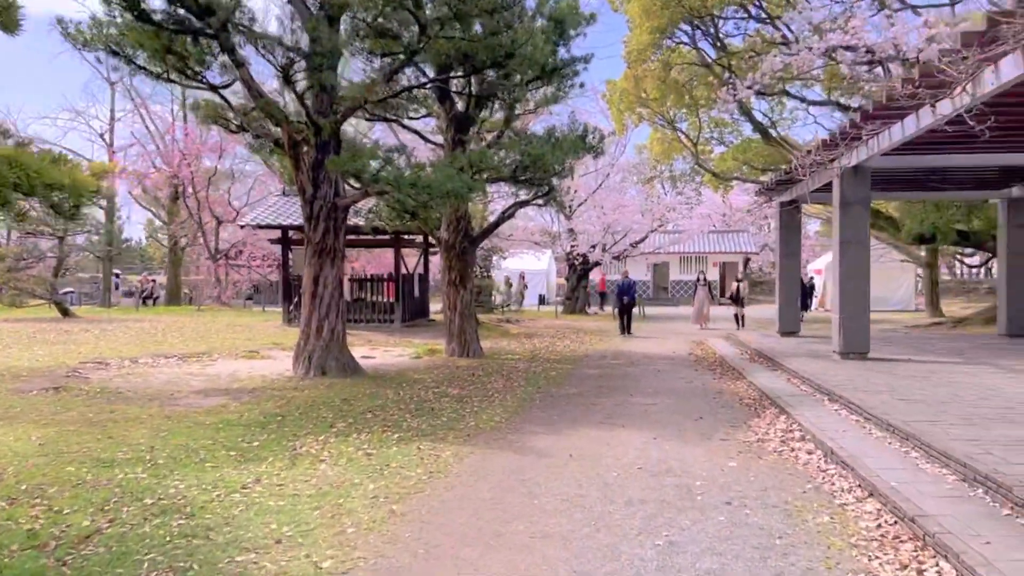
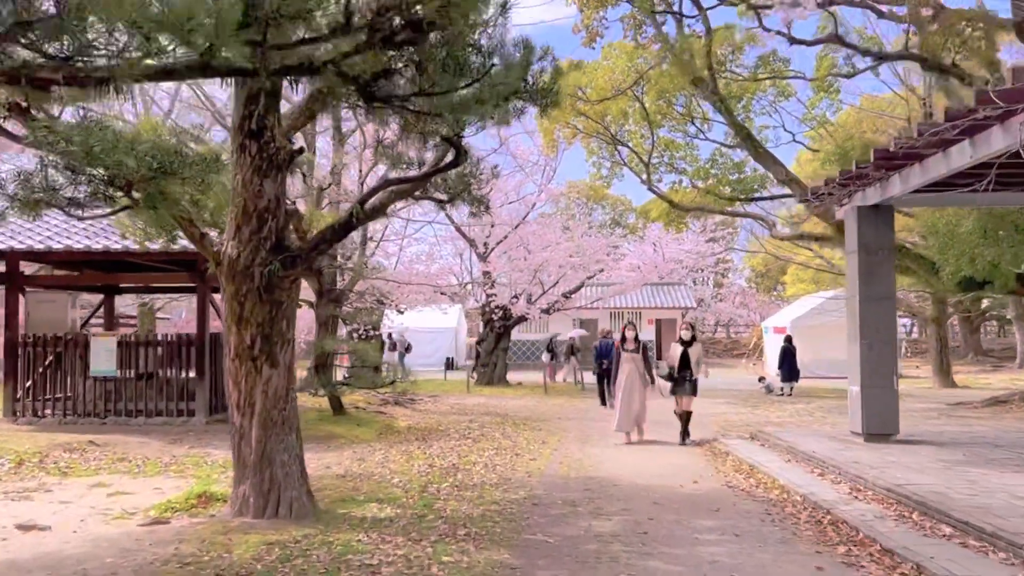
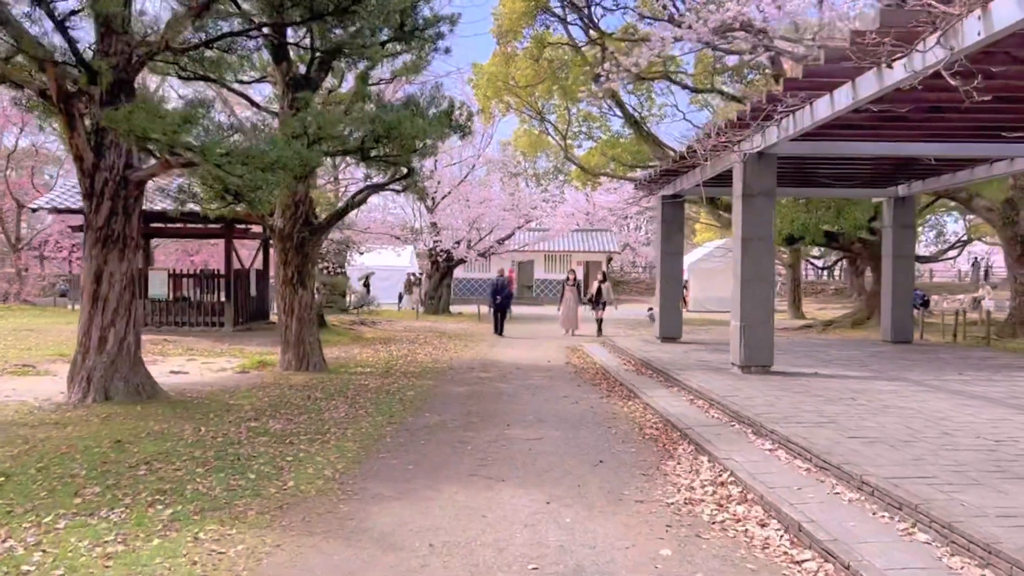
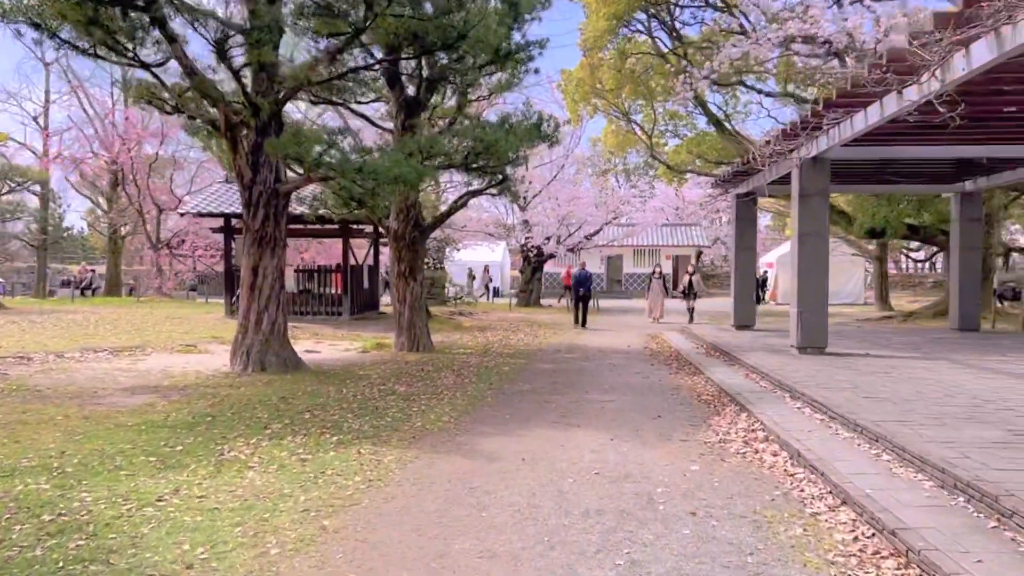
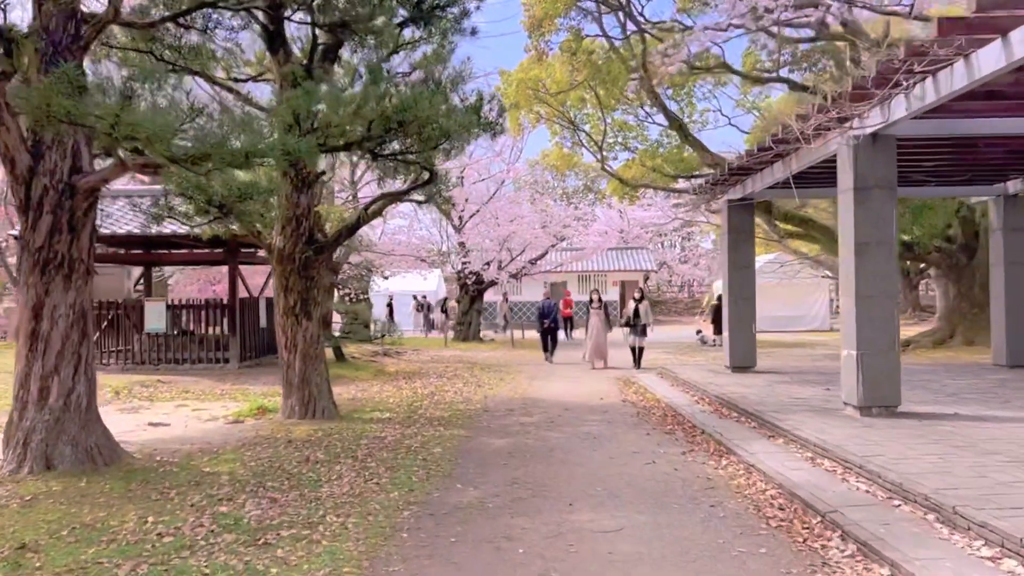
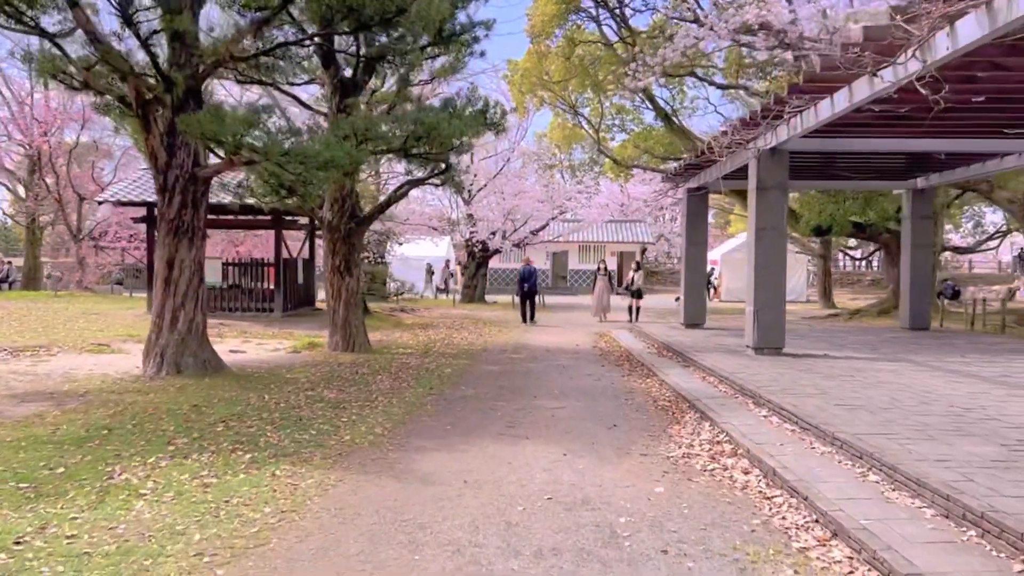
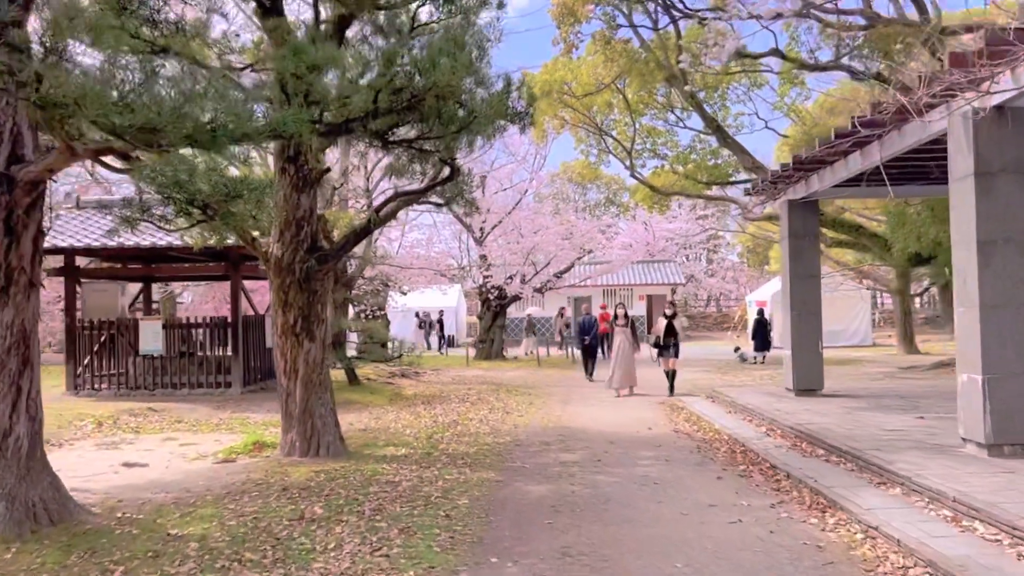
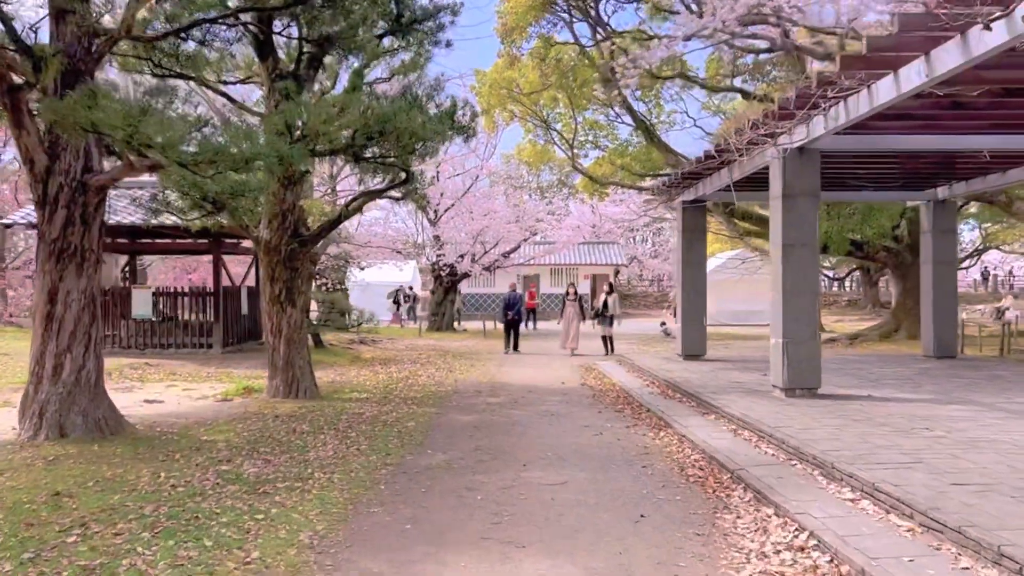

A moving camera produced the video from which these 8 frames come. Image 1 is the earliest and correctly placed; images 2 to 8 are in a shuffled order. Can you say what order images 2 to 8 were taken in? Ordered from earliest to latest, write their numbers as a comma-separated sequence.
4, 6, 3, 8, 5, 7, 2
